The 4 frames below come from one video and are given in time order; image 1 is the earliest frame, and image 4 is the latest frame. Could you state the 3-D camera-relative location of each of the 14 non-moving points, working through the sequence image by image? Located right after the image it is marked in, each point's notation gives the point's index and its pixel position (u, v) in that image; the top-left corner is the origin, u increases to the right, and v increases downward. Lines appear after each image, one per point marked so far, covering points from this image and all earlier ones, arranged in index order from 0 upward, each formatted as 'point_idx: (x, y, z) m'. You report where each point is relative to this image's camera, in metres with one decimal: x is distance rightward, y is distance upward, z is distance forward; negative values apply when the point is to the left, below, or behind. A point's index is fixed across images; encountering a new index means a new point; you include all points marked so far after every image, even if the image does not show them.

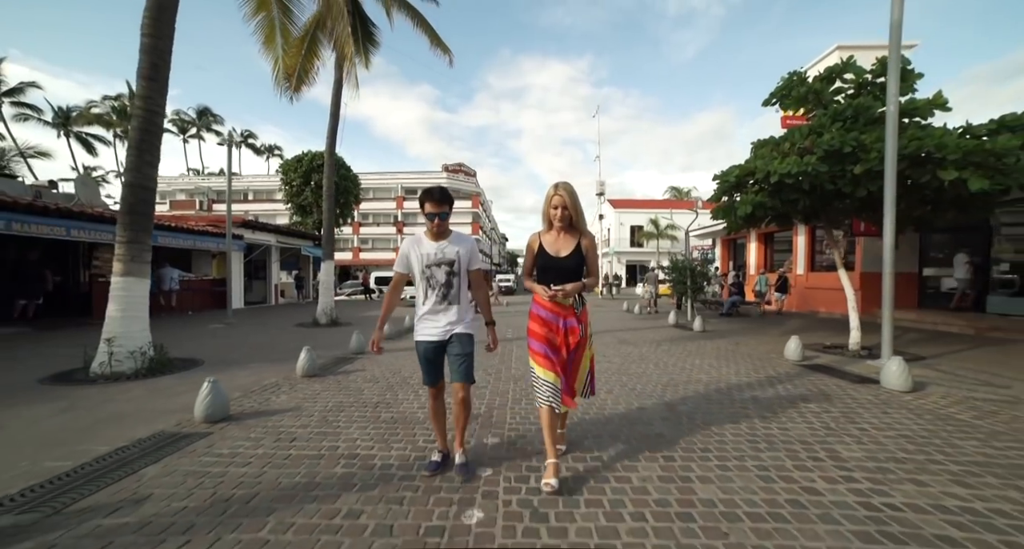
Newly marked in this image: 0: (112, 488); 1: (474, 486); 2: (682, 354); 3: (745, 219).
0: (-3.0, -1.6, +3.3) m
1: (-0.3, -1.7, +3.5) m
2: (+3.7, -1.7, +9.4) m
3: (+5.6, +1.3, +10.4) m
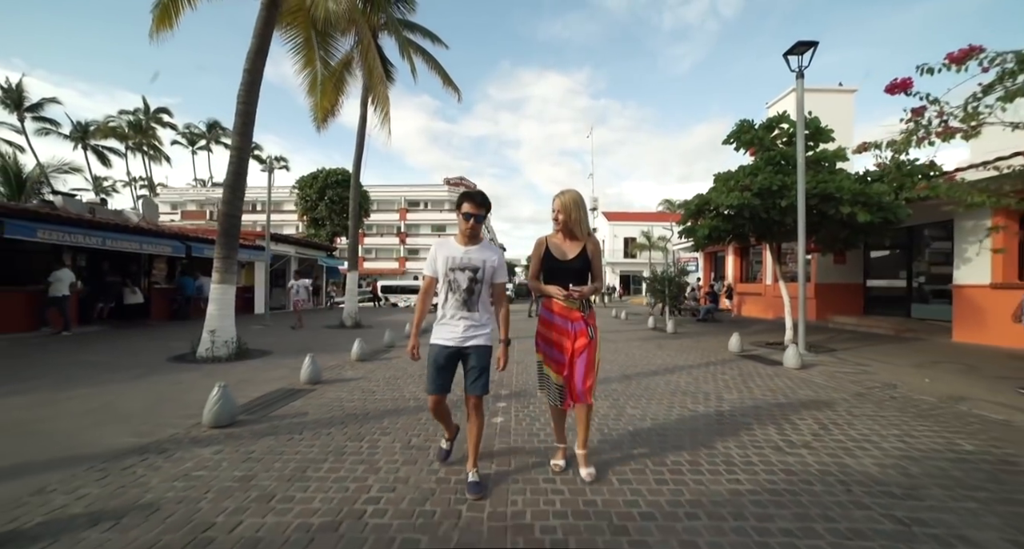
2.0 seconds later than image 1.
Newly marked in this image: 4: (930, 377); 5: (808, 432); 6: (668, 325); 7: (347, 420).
0: (-2.9, -1.7, +5.7) m
1: (-0.2, -1.8, +5.8) m
2: (+3.8, -1.9, +11.8) m
3: (+5.7, +1.0, +12.8) m
4: (+6.6, -1.6, +6.9) m
5: (+3.2, -1.6, +4.7) m
6: (+5.4, -1.7, +15.1) m
7: (-2.0, -1.8, +5.3) m
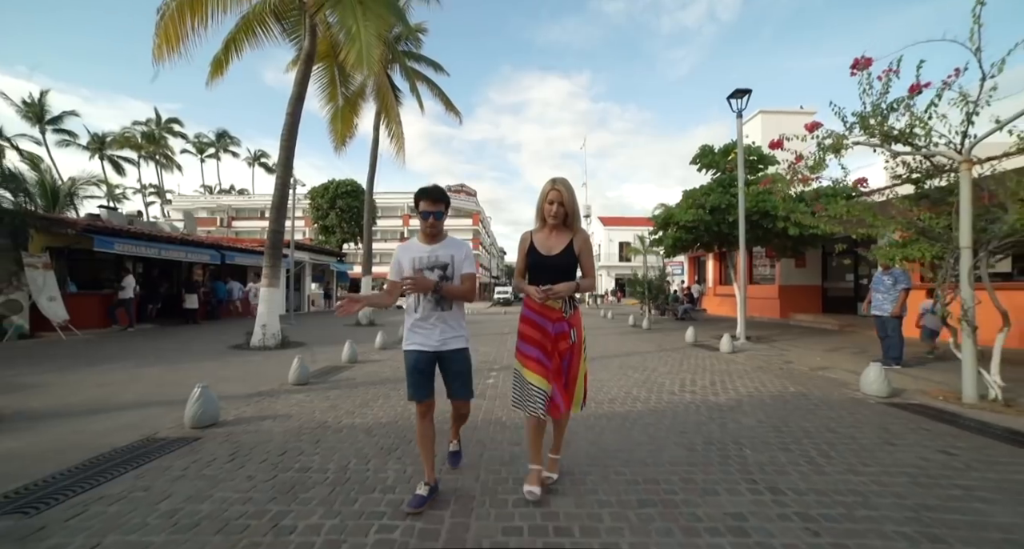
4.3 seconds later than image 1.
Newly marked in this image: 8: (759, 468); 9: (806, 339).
0: (-3.1, -1.8, +7.9) m
1: (-0.4, -1.9, +8.0) m
2: (+3.6, -2.1, +14.0) m
3: (+5.5, +0.9, +15.0) m
4: (+6.4, -1.7, +9.1) m
5: (+3.0, -1.7, +6.9) m
6: (+5.2, -1.9, +17.2) m
7: (-2.2, -1.9, +7.6) m
8: (+2.0, -1.5, +3.5) m
9: (+8.4, -1.9, +12.7) m
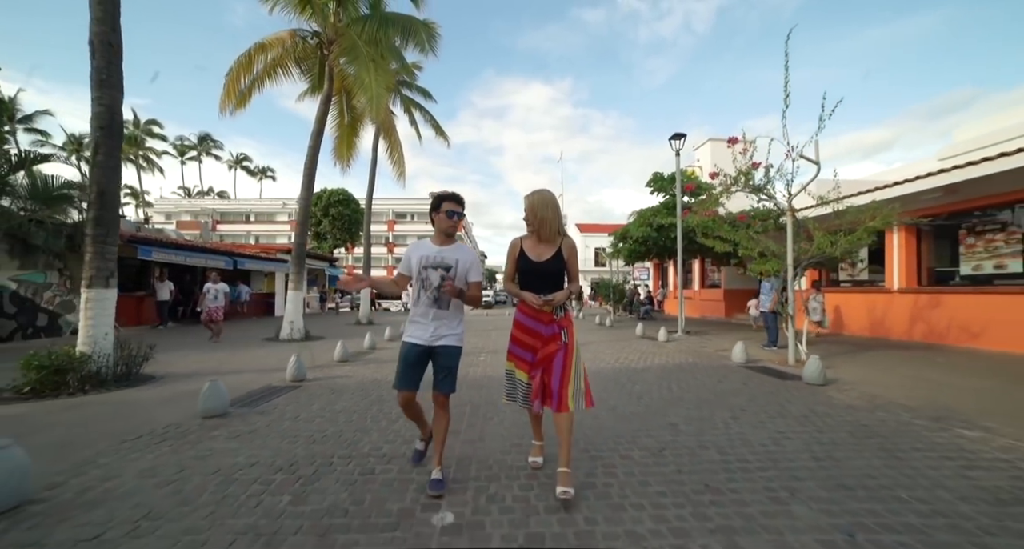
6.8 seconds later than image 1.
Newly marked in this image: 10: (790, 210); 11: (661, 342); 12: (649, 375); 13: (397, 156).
0: (-3.4, -2.0, +10.4) m
1: (-0.7, -2.1, +10.6) m
2: (+3.0, -2.3, +16.8) m
3: (+4.8, +0.7, +17.9) m
4: (+6.0, -1.9, +12.0) m
5: (+2.7, -1.9, +9.6) m
6: (+4.4, -2.1, +20.1) m
7: (-2.6, -2.0, +10.1) m
8: (+1.8, -1.7, +6.2) m
9: (+7.8, -2.1, +15.7) m
10: (+5.1, +1.2, +8.1) m
11: (+4.3, -2.0, +12.7) m
12: (+2.3, -1.8, +7.6) m
13: (-5.4, +5.6, +20.1) m
